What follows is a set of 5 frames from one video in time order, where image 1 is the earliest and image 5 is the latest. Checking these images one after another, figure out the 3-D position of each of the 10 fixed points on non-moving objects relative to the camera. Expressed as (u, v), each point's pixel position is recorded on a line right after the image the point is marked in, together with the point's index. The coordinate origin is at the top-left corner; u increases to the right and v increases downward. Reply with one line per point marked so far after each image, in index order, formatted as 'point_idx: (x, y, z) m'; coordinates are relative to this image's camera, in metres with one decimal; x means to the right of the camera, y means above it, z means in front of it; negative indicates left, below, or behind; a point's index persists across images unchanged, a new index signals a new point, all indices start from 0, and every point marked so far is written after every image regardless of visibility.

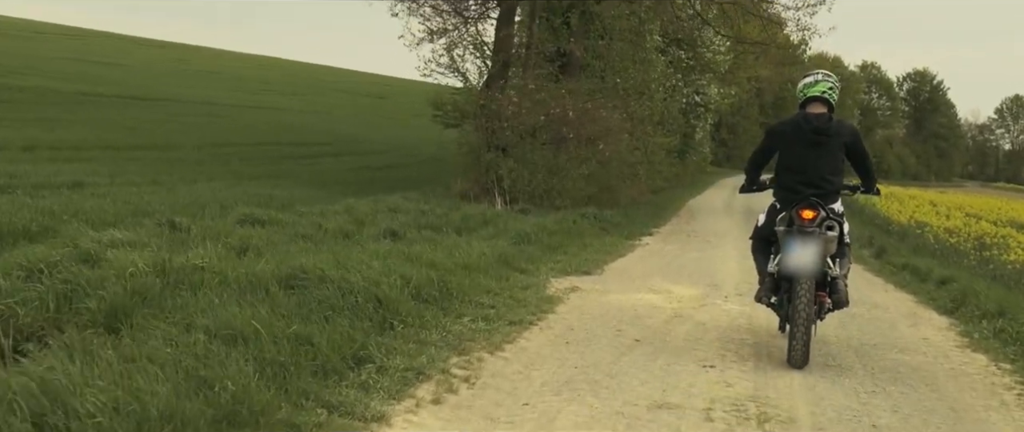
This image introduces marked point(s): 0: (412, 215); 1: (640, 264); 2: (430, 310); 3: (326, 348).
0: (-1.6, 0.0, +14.1) m
1: (+1.8, -0.7, +12.3) m
2: (-0.6, -0.7, +6.8) m
3: (-1.1, -0.8, +5.2) m
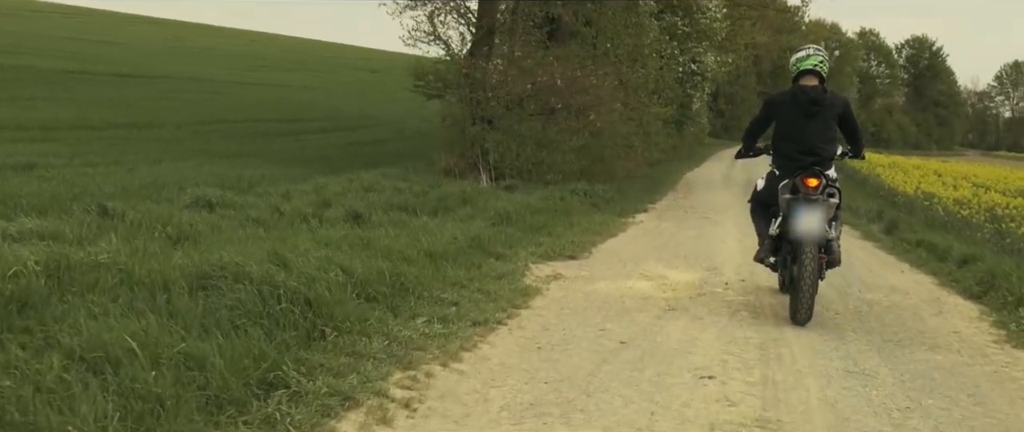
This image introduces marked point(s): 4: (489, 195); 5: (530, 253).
0: (-1.8, +0.3, +13.1) m
1: (+1.5, -0.4, +11.2) m
2: (-0.9, -0.6, +5.7) m
3: (-1.3, -0.7, +4.1) m
4: (-0.4, +0.3, +14.2) m
5: (+0.2, -0.4, +9.4) m
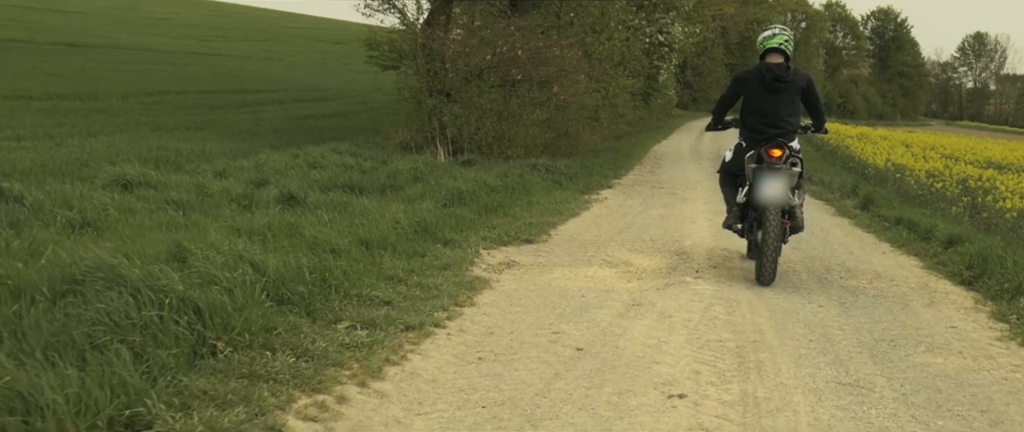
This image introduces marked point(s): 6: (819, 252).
0: (-2.4, +0.6, +12.1) m
1: (+1.0, -0.1, +10.4) m
2: (-1.2, -0.5, +4.8) m
3: (-1.6, -0.7, +3.2) m
4: (-1.0, +0.7, +13.3) m
5: (-0.3, -0.2, +8.6) m
6: (+3.3, -0.4, +9.6) m
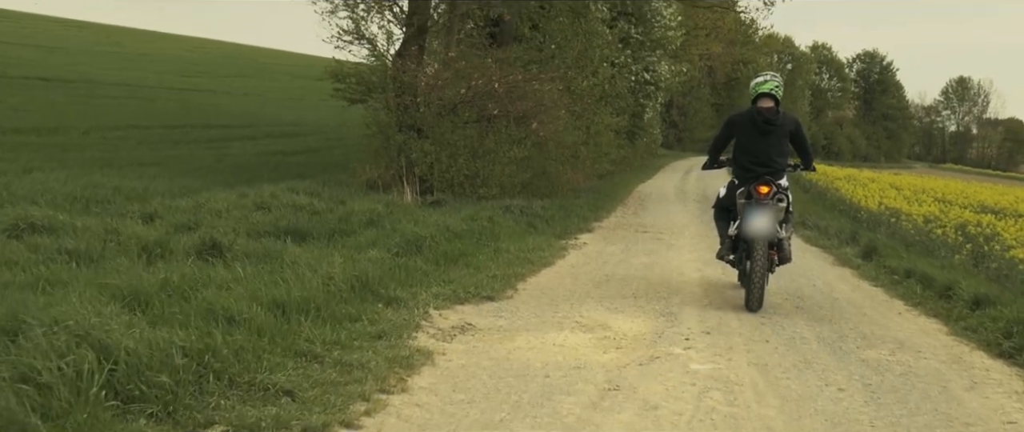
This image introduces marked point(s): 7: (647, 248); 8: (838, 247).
0: (-2.8, 0.0, +10.8) m
1: (+0.6, -0.6, +9.2) m
2: (-1.5, -0.8, +3.5) m
3: (-1.8, -0.9, +1.9) m
4: (-1.4, 0.0, +12.0) m
5: (-0.6, -0.6, +7.3) m
6: (+2.9, -0.9, +8.4) m
7: (+1.9, -0.4, +12.7) m
8: (+5.1, -0.5, +14.2) m
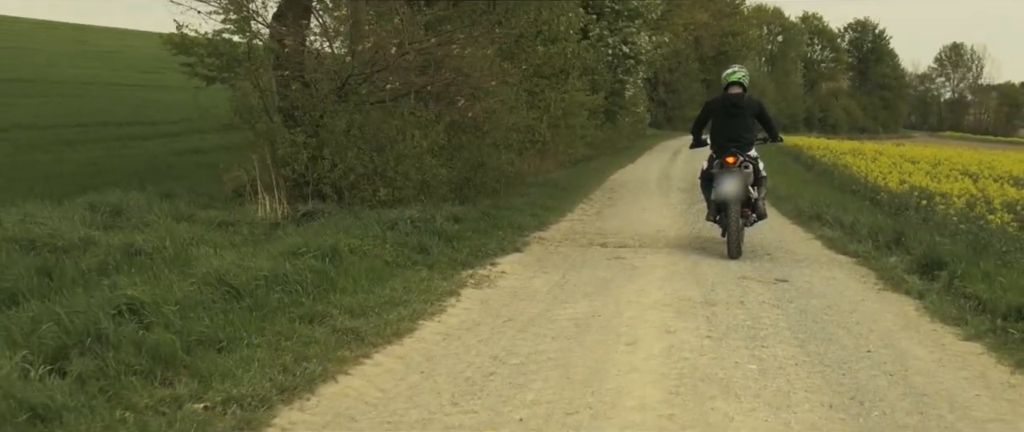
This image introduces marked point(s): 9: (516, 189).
0: (-4.0, -0.3, +6.4) m
1: (-0.5, -0.9, +4.8) m
2: (-2.6, -1.2, -0.9) m
3: (-2.9, -1.3, -2.5) m
4: (-2.6, -0.2, +7.6) m
5: (-1.7, -0.9, +2.9) m
6: (+1.8, -1.0, +4.0) m
7: (+0.8, -0.5, +8.3) m
8: (+4.0, -0.4, +9.8) m
9: (+0.1, +0.5, +16.4) m
